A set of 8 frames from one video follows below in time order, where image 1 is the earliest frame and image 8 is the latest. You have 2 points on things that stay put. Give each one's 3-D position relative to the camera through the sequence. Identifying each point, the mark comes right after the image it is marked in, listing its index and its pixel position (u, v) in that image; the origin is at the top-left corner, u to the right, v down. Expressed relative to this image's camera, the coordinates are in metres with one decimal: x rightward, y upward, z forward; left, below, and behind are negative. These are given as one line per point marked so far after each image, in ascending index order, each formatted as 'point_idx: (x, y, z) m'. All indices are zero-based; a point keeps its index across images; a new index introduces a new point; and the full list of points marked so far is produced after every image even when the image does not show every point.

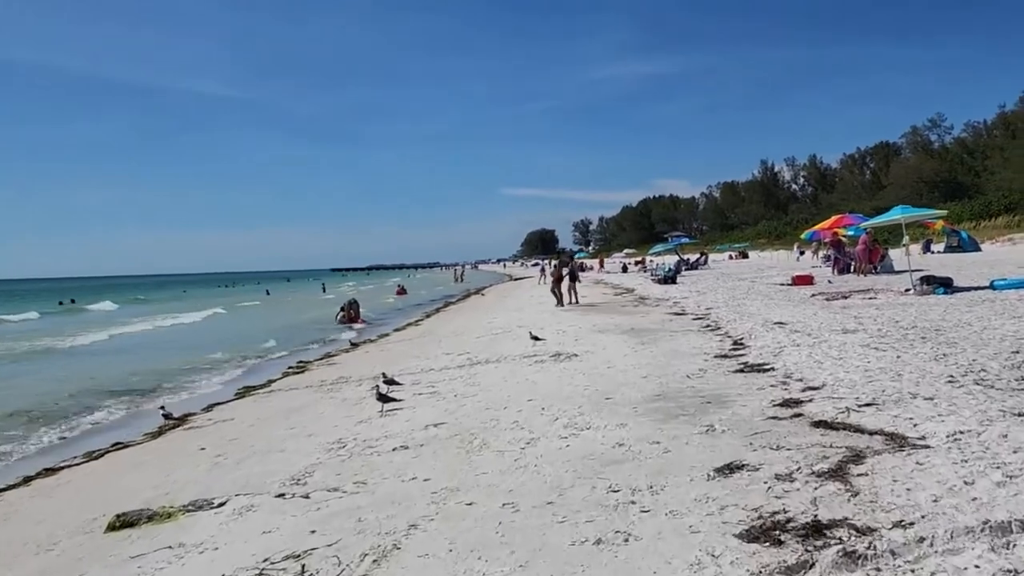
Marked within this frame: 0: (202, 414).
0: (-4.5, -1.8, +12.1) m
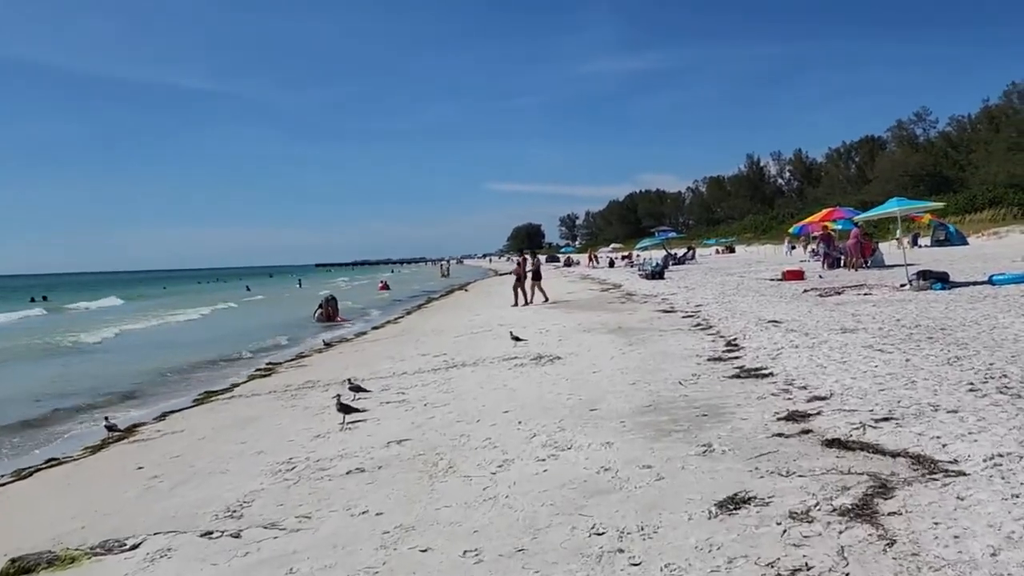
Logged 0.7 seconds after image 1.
0: (-4.8, -1.8, +11.2) m
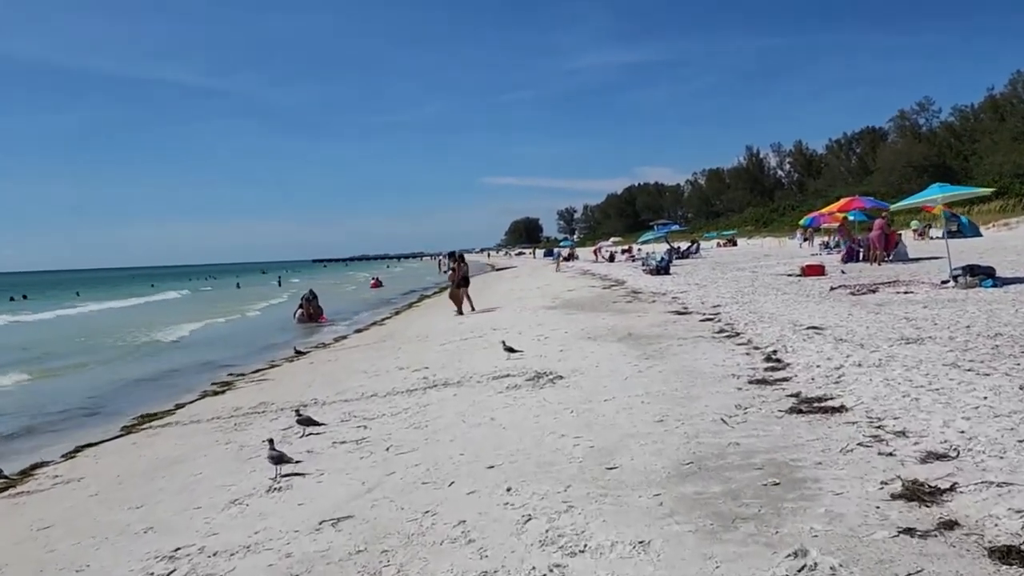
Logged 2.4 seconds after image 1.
0: (-4.9, -1.9, +8.9) m
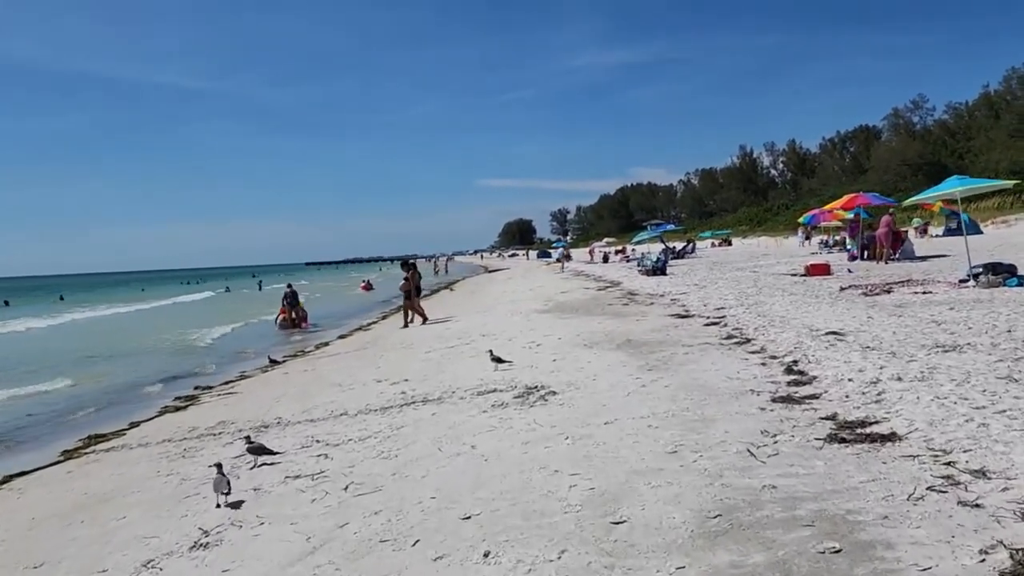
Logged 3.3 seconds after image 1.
0: (-5.0, -2.0, +7.7) m
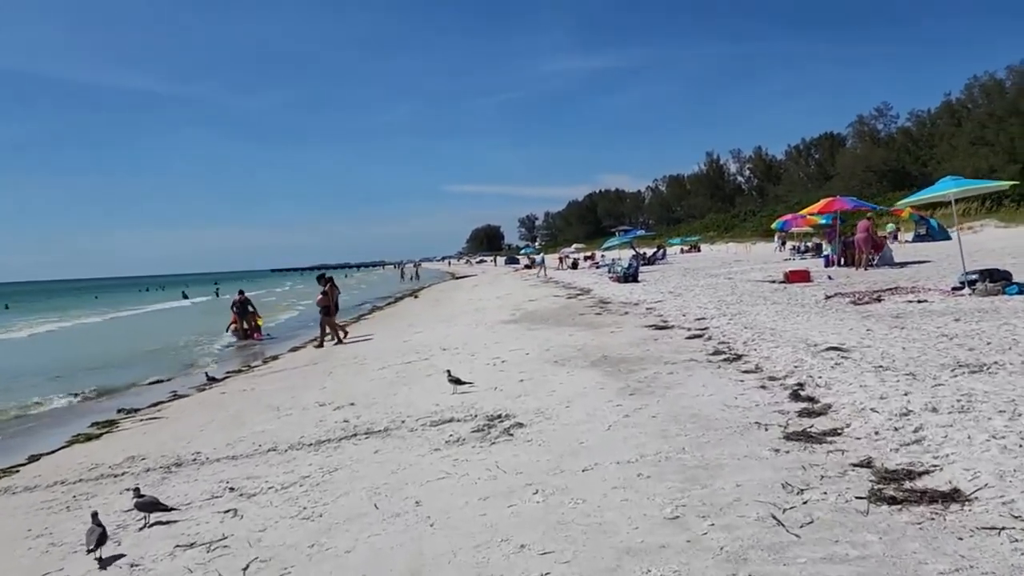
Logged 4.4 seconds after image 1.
0: (-5.3, -2.1, +6.1) m
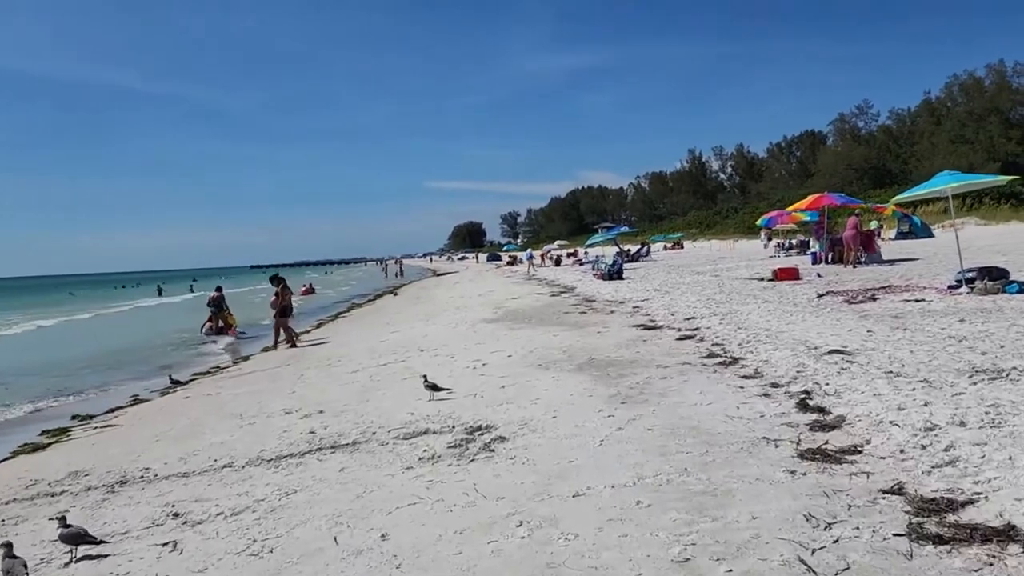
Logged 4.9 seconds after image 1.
0: (-5.4, -2.1, +5.3) m
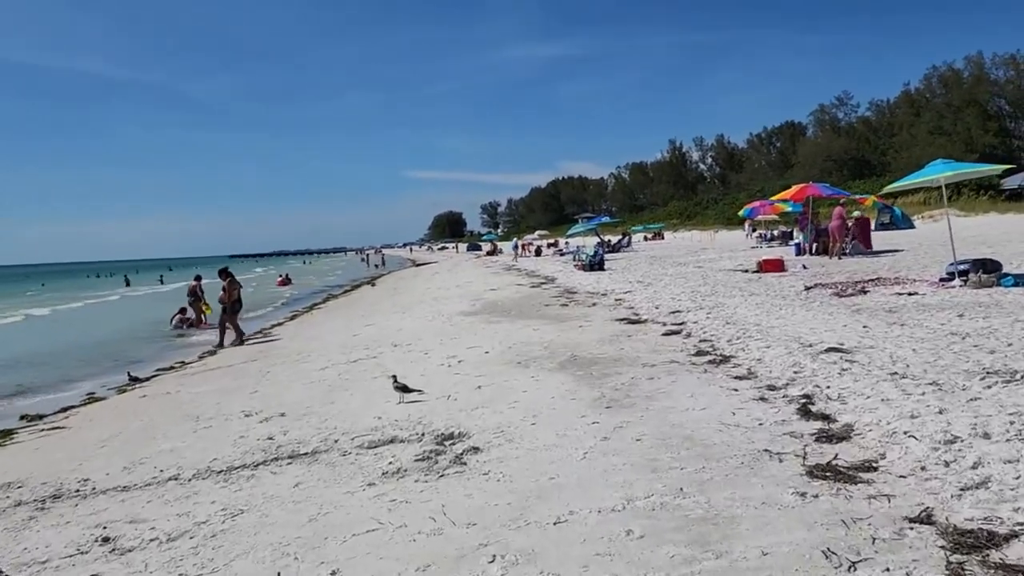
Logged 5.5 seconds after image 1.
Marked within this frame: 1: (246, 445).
0: (-5.6, -2.1, +4.6) m
1: (-2.4, -1.4, +7.4) m
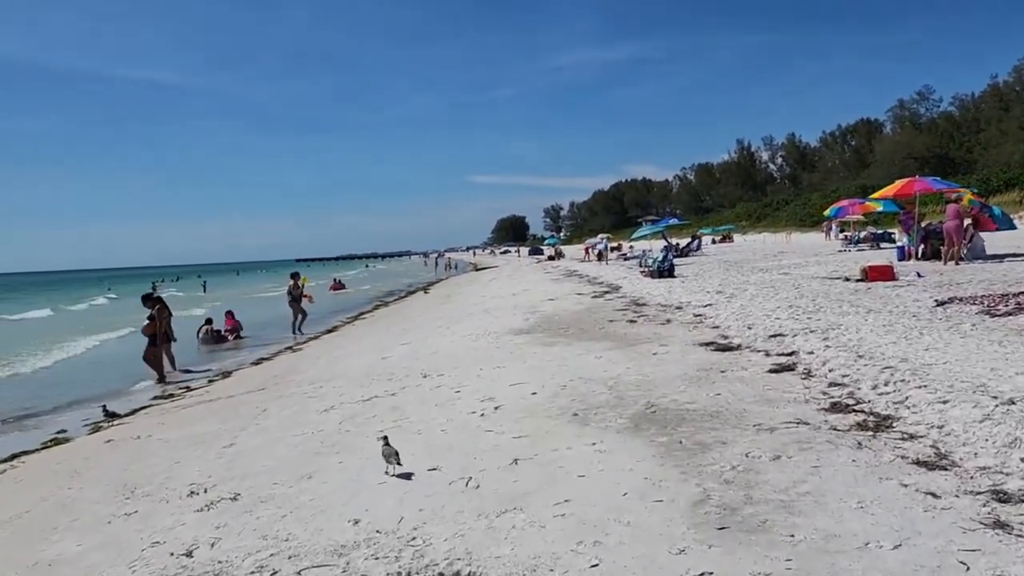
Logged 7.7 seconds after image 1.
0: (-5.5, -2.2, +2.2) m
1: (-2.1, -1.6, +4.8) m
